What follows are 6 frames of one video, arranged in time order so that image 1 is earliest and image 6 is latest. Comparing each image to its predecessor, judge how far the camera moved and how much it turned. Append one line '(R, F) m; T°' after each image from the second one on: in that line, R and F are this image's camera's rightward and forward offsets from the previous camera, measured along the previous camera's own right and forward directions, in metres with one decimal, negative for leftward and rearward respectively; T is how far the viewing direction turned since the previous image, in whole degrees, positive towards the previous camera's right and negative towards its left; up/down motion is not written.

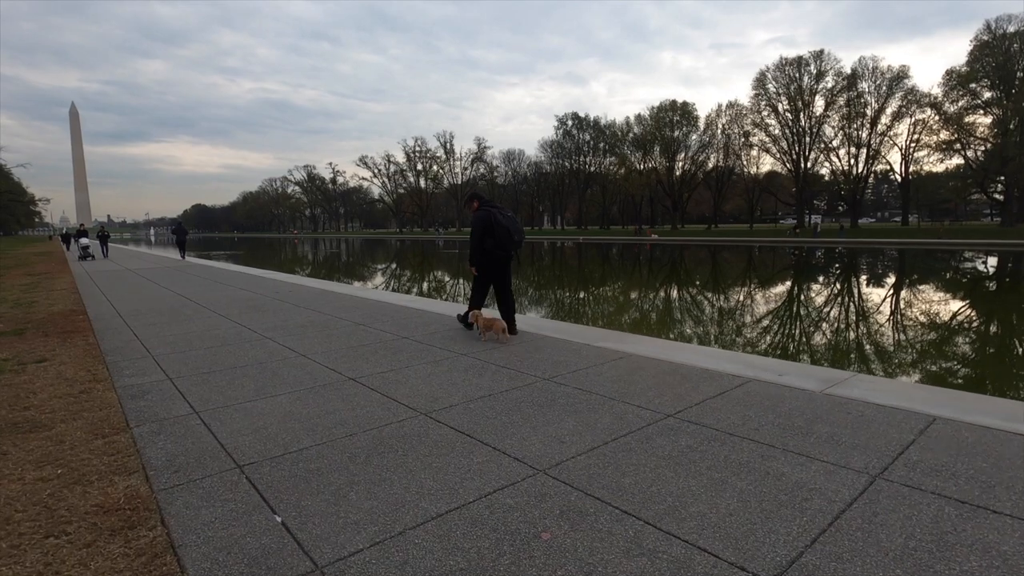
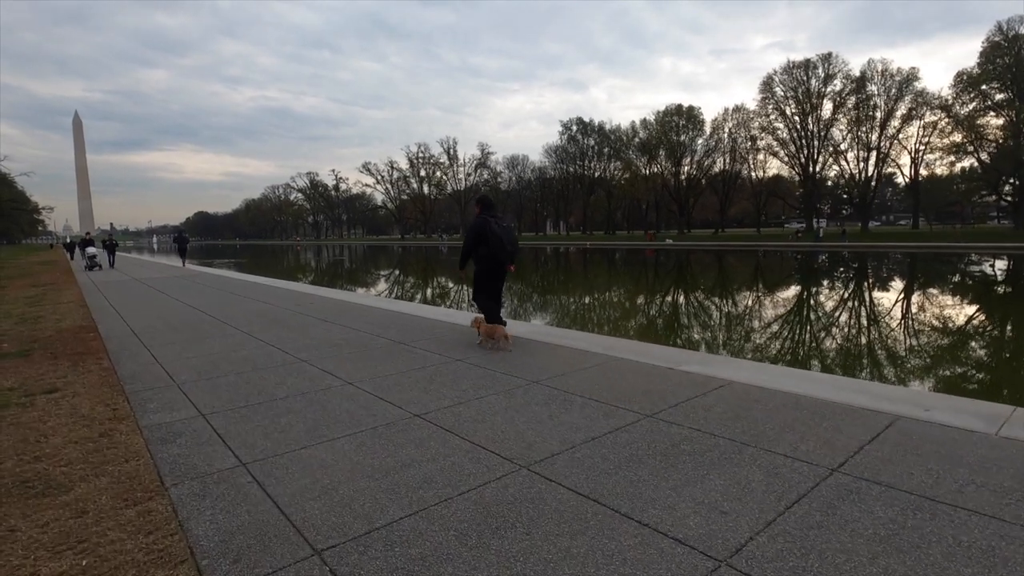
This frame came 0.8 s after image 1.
(-0.2, +0.2) m; 0°
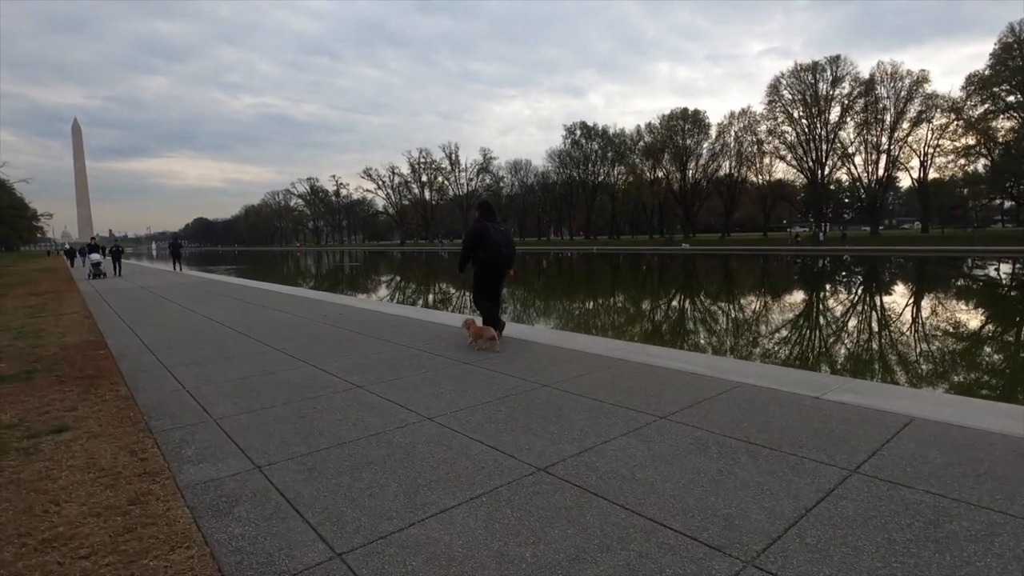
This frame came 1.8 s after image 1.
(-0.3, +0.3) m; 0°
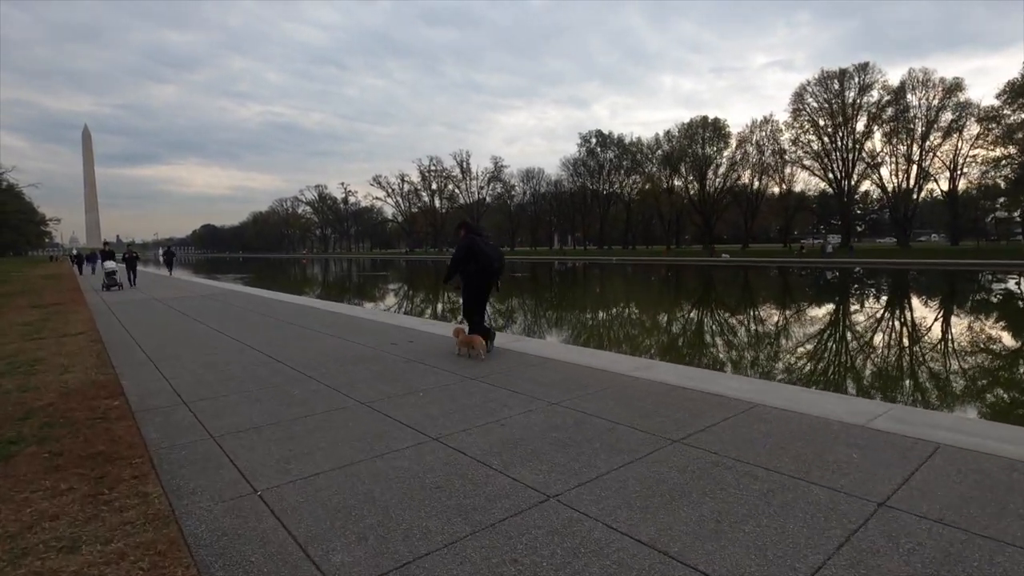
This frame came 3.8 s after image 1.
(-0.5, +0.7) m; 0°
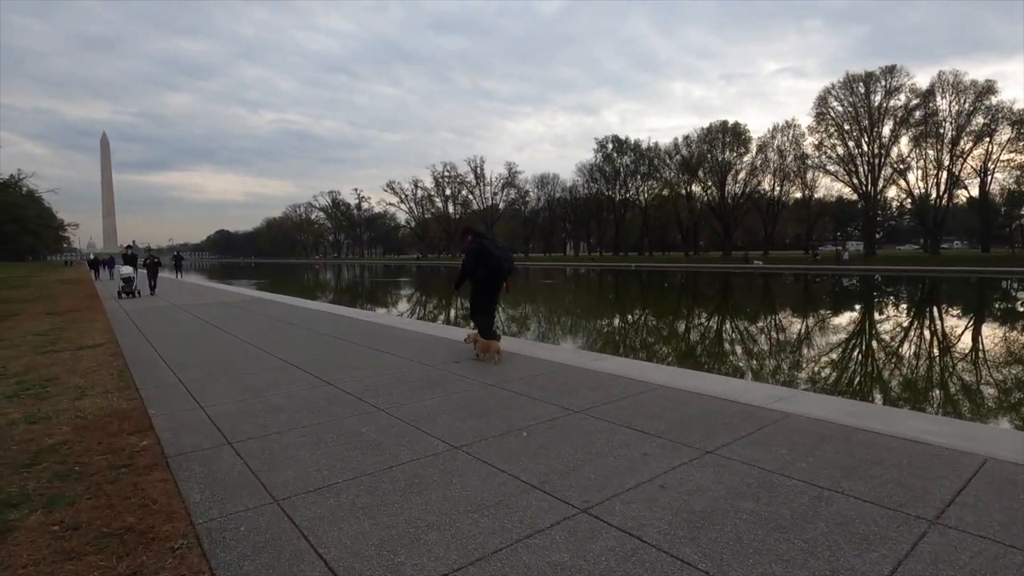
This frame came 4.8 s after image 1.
(-0.3, +0.4) m; -1°
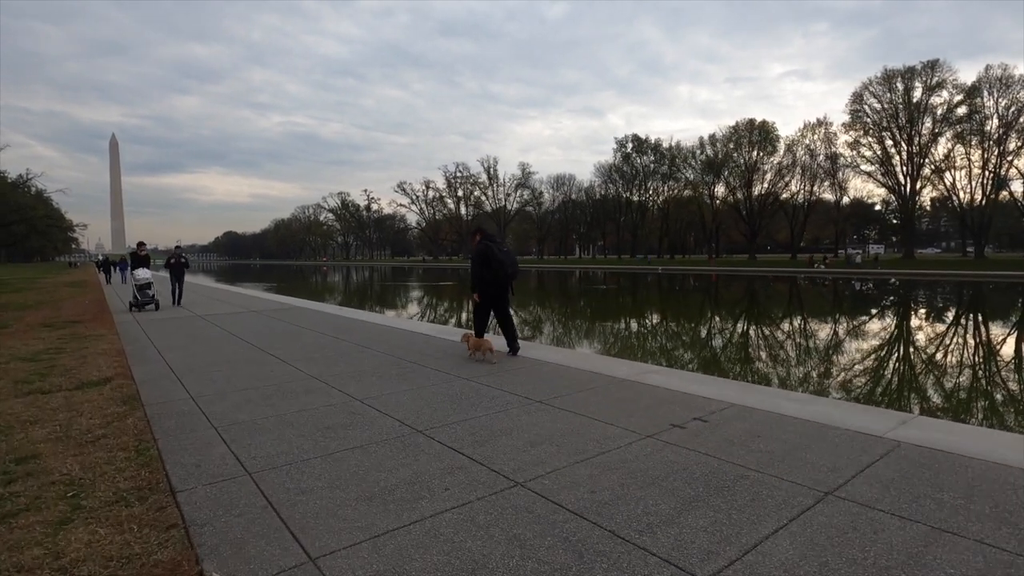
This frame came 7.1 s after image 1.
(-0.7, +0.9) m; -1°
